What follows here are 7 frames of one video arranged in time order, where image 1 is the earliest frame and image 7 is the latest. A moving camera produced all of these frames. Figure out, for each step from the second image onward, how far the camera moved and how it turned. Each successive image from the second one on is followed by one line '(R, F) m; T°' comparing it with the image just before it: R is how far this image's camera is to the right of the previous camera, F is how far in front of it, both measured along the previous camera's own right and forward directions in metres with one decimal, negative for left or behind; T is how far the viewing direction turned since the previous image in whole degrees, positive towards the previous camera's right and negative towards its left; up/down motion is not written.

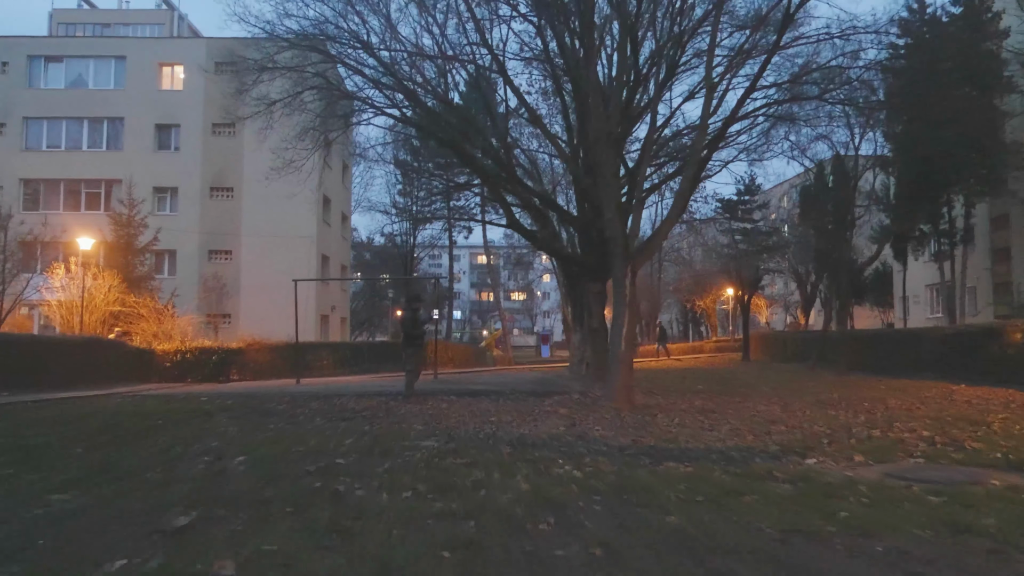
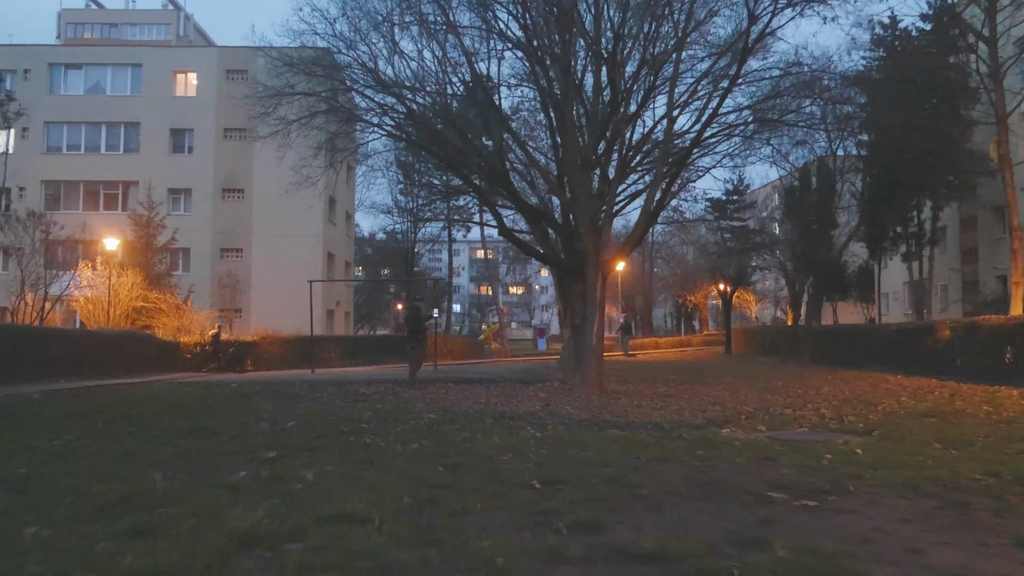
(+0.2, -1.9) m; 0°
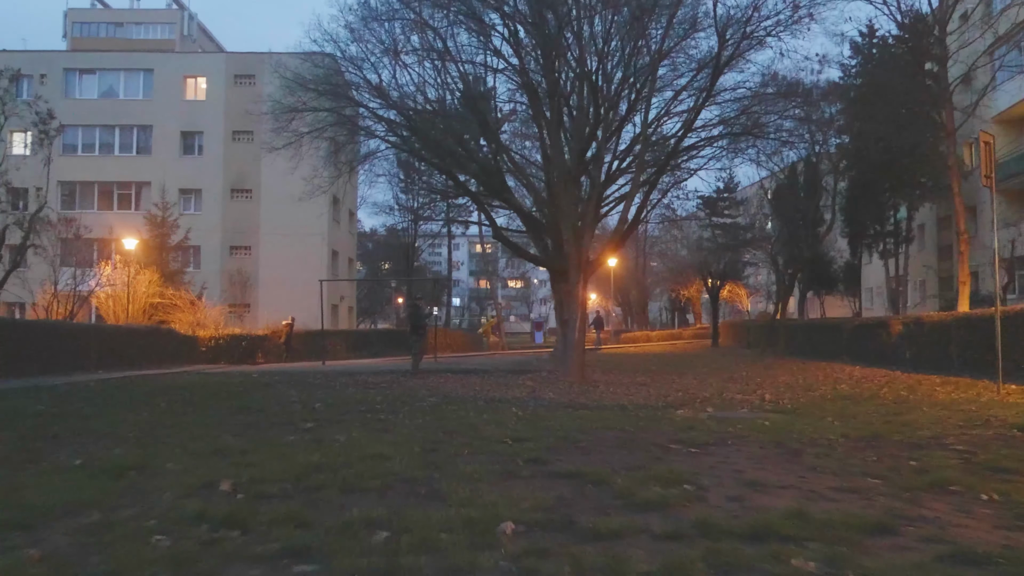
(+0.1, -1.6) m; 0°
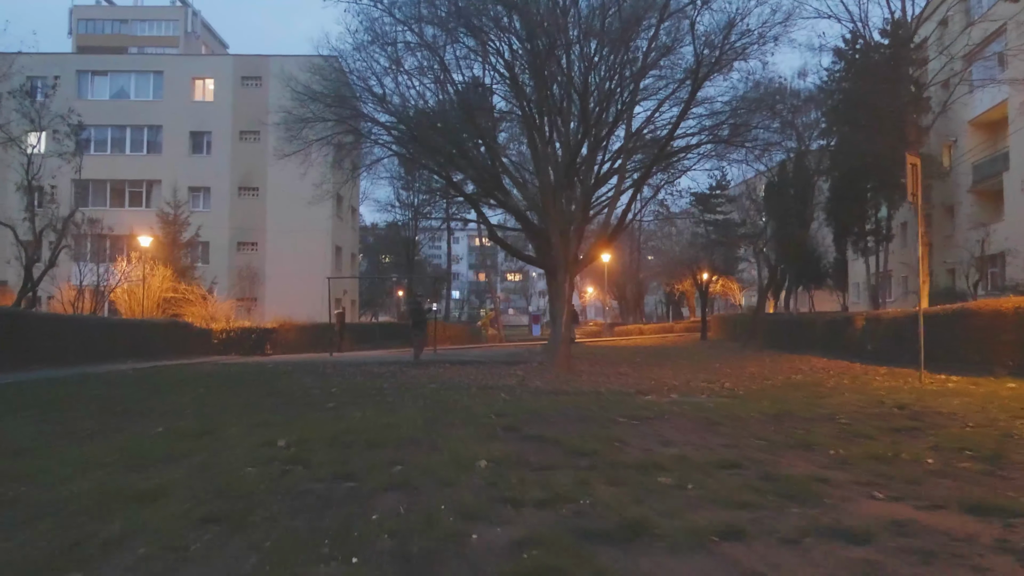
(+0.1, -1.5) m; 0°
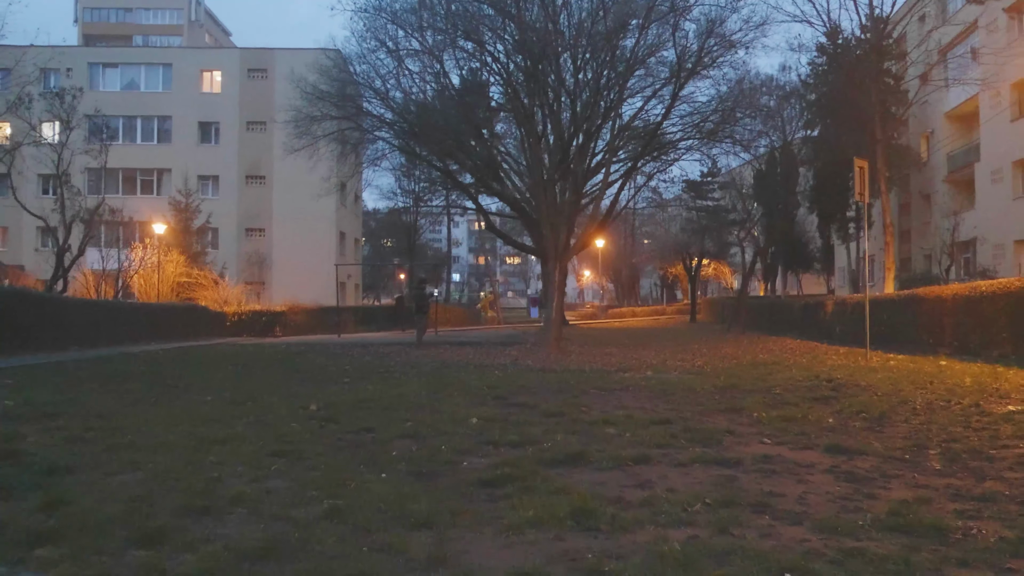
(+0.1, -1.2) m; 0°
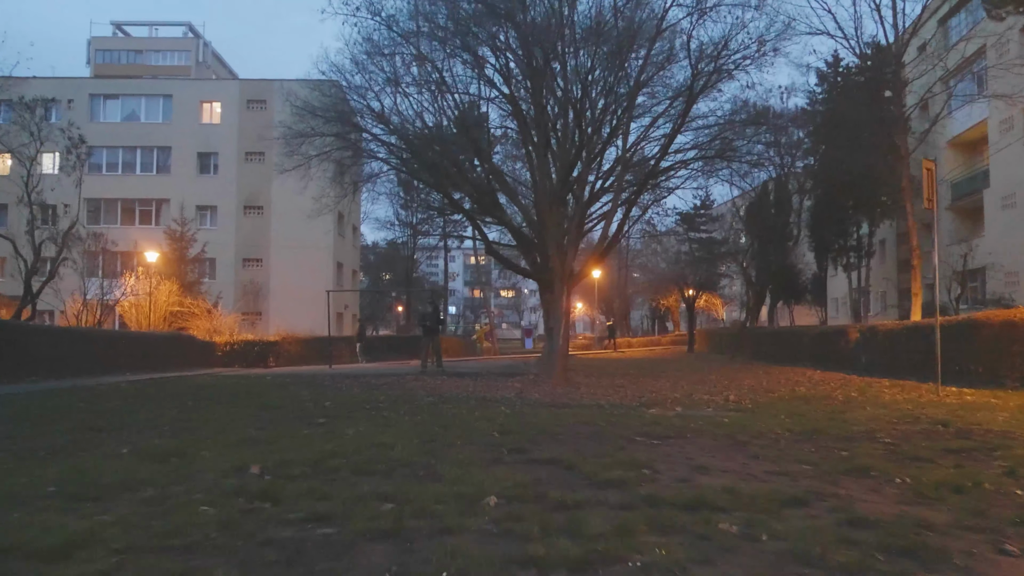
(-0.3, +1.9) m; +1°
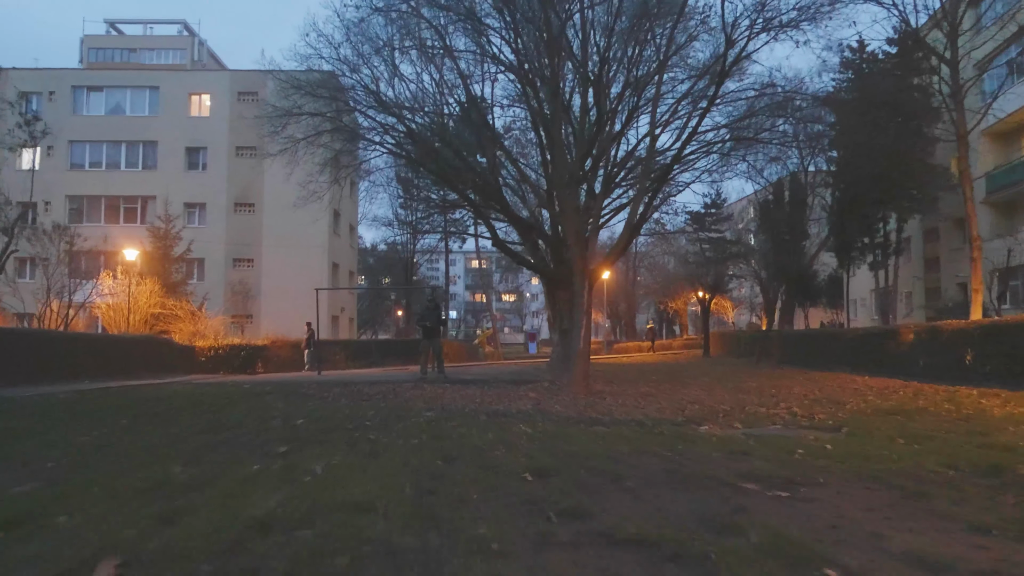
(-0.2, +2.1) m; 0°
